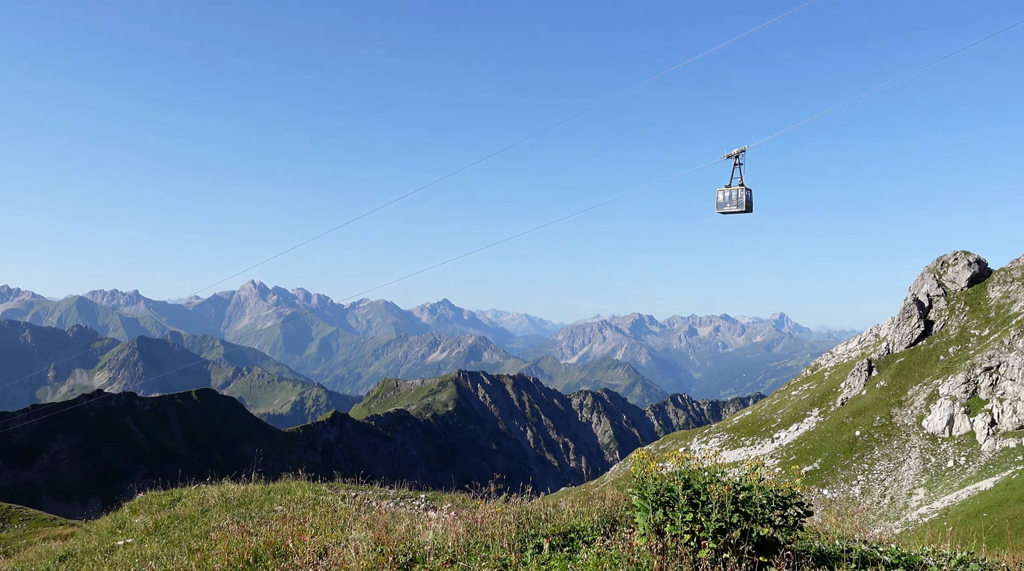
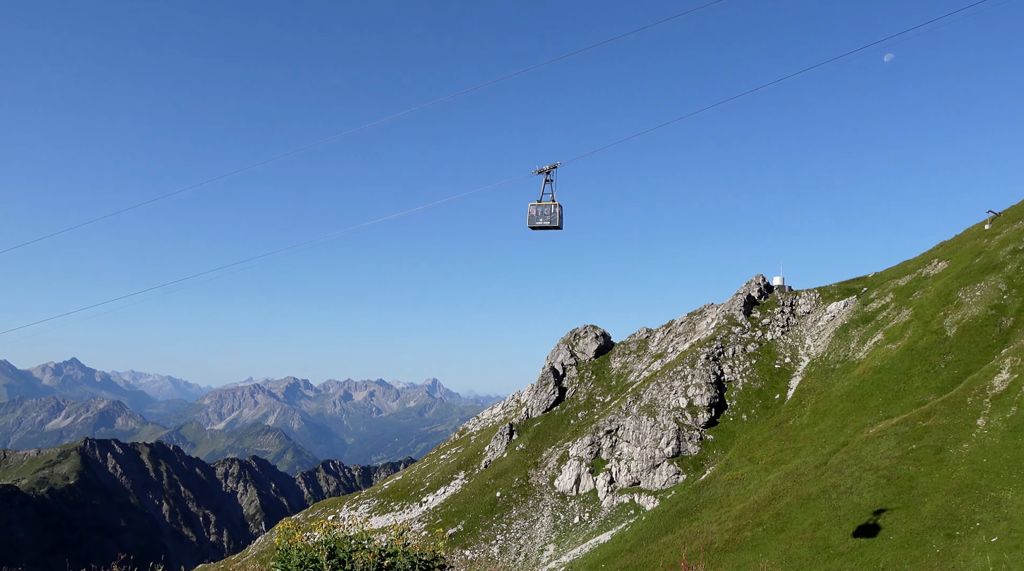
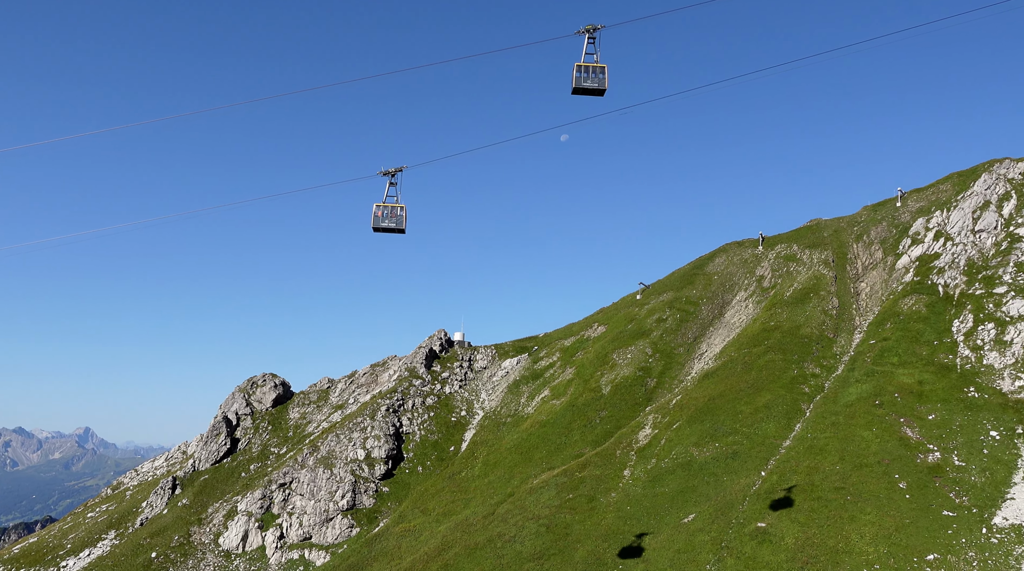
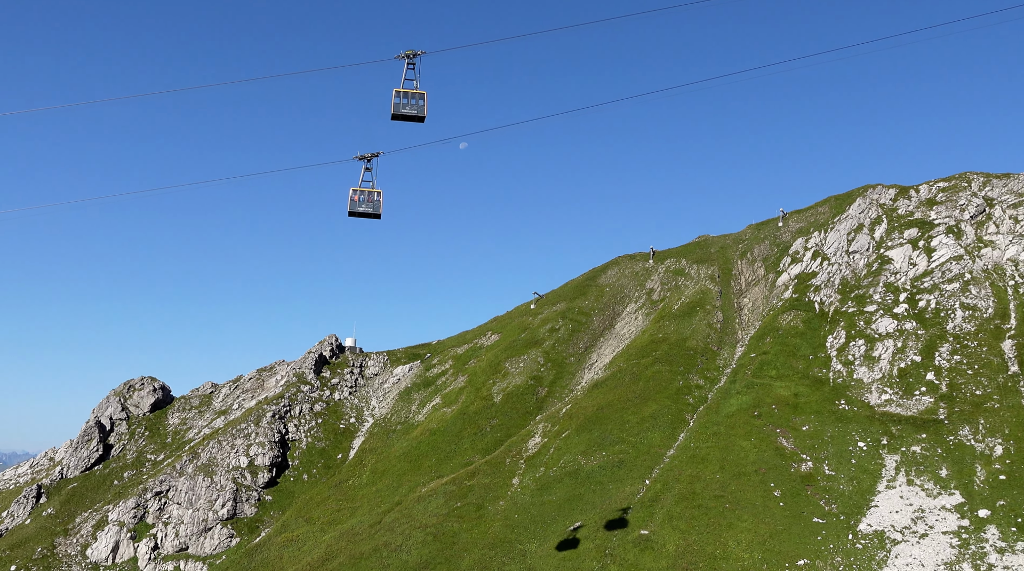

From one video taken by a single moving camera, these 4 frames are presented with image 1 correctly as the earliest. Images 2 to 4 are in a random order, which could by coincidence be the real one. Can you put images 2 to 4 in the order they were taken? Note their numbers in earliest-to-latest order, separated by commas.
2, 3, 4
